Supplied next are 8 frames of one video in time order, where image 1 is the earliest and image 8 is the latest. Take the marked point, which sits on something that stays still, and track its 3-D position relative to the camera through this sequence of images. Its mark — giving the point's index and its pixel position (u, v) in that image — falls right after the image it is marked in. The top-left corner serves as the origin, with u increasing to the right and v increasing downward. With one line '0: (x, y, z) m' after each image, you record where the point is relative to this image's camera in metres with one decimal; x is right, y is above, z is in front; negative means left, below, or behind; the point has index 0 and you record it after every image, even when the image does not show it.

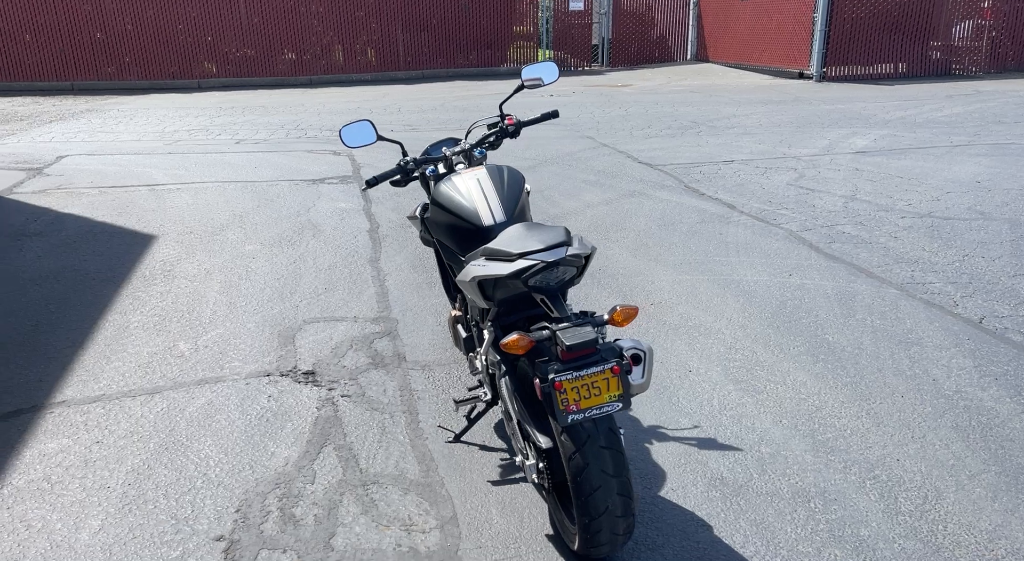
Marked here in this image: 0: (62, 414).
0: (-2.4, -0.7, +4.5) m
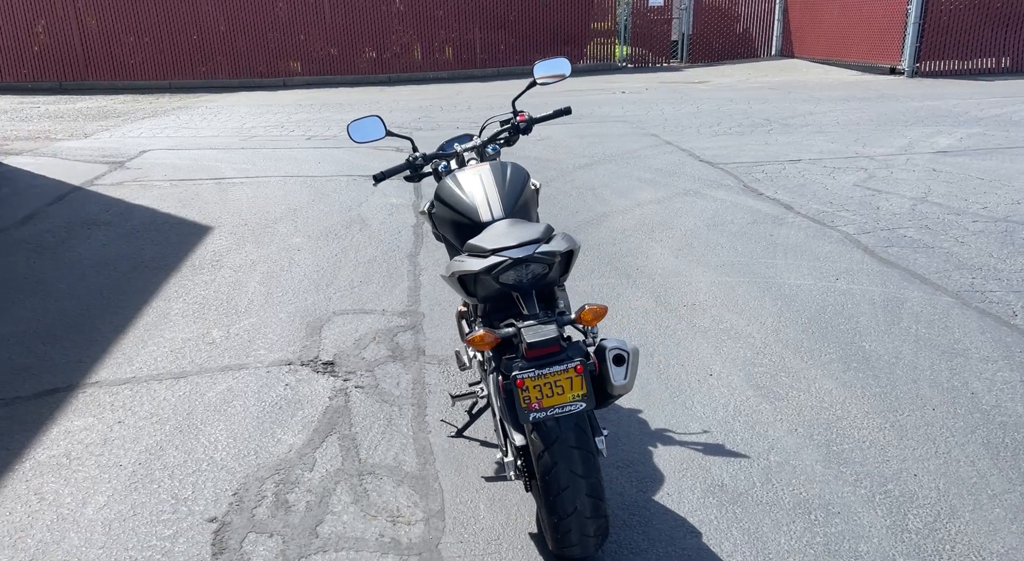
0: (-2.3, -0.6, +4.8) m
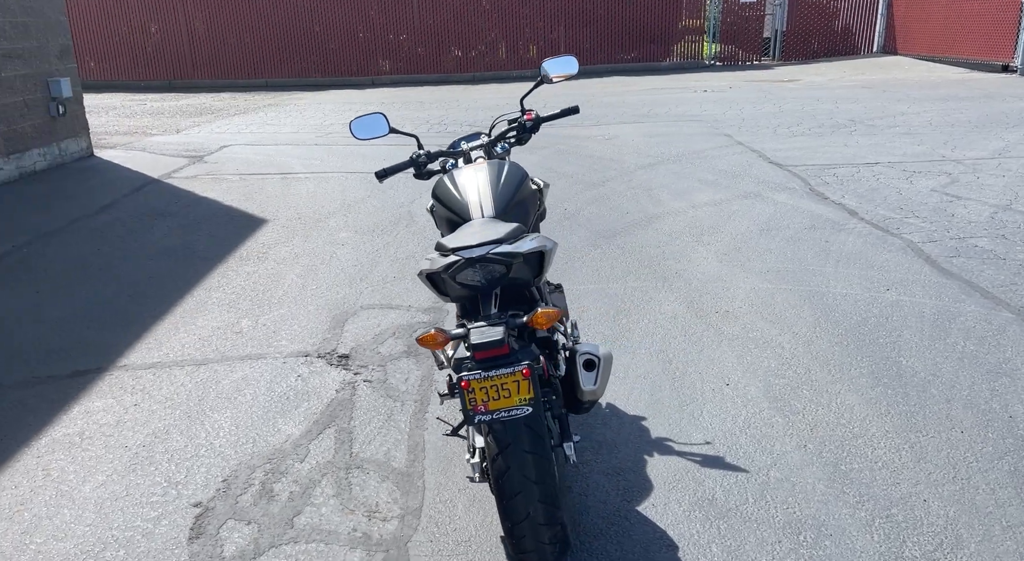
0: (-2.3, -0.6, +5.0) m
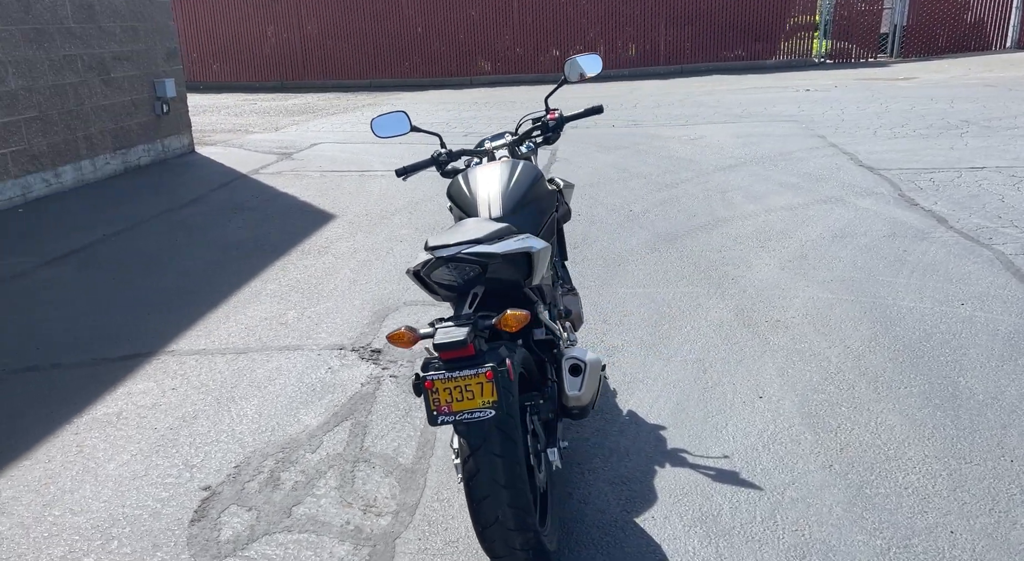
0: (-2.1, -0.5, +5.3) m
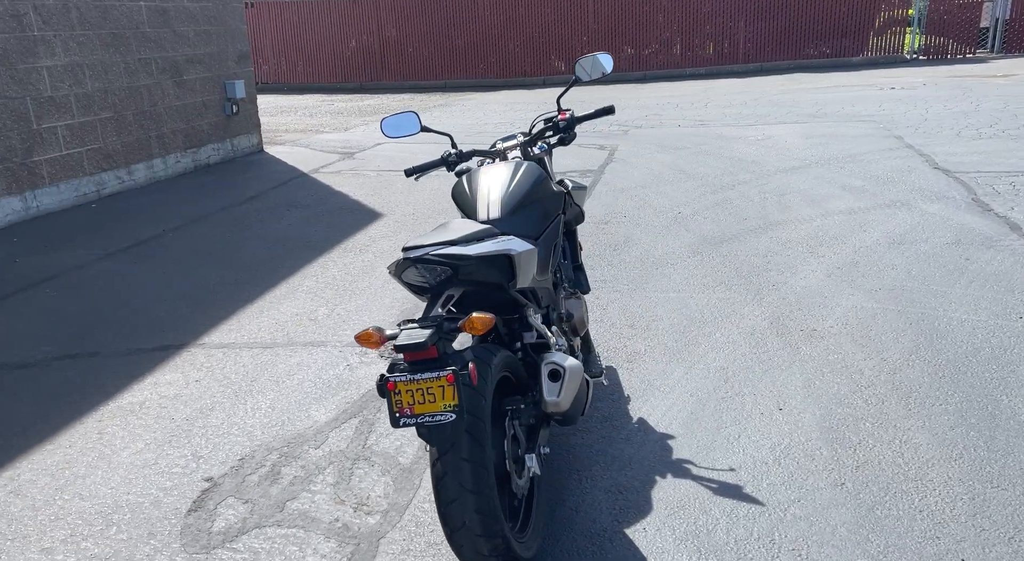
0: (-2.0, -0.5, +5.5) m
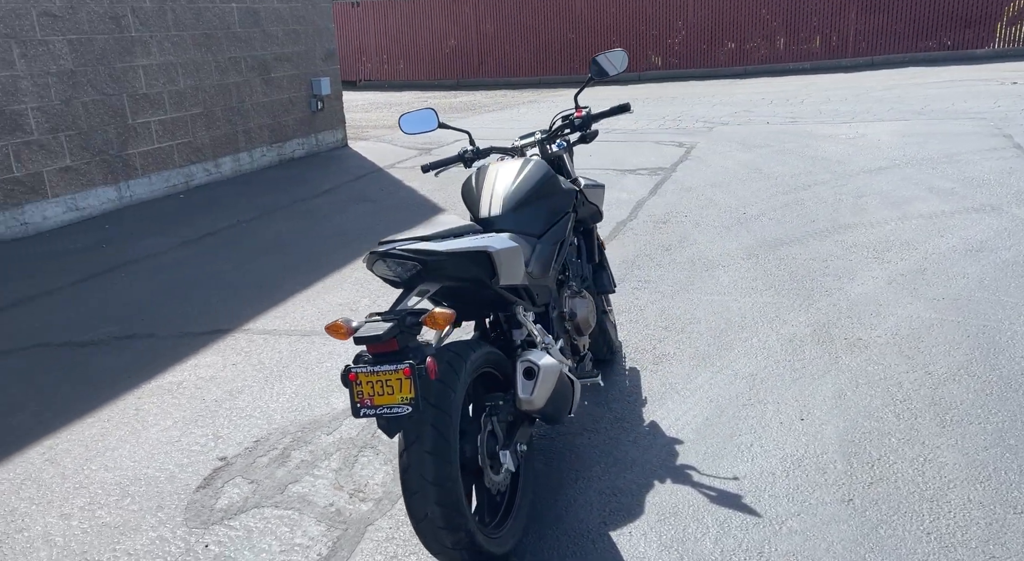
0: (-1.8, -0.4, +5.7) m
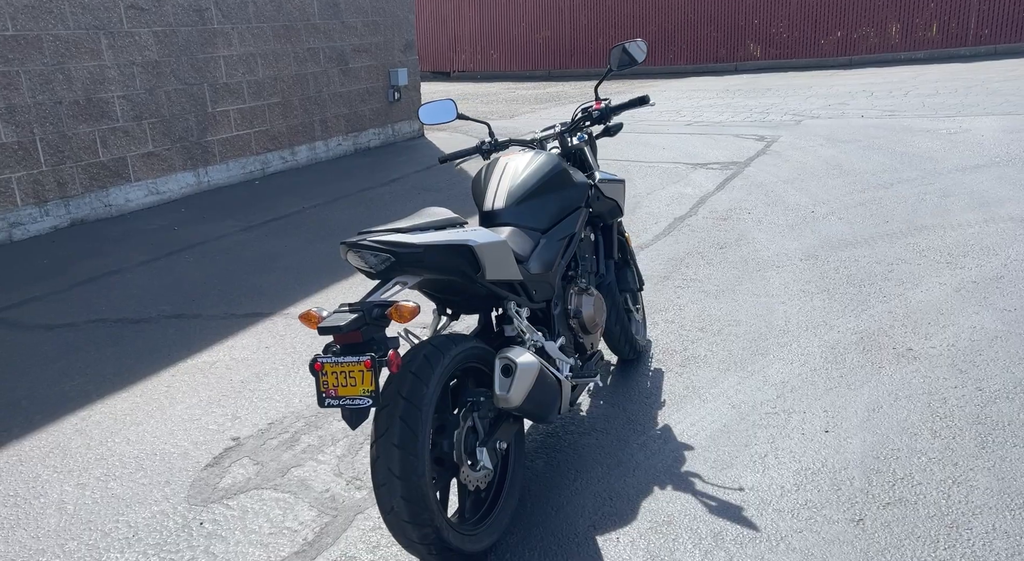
0: (-1.6, -0.3, +5.9) m
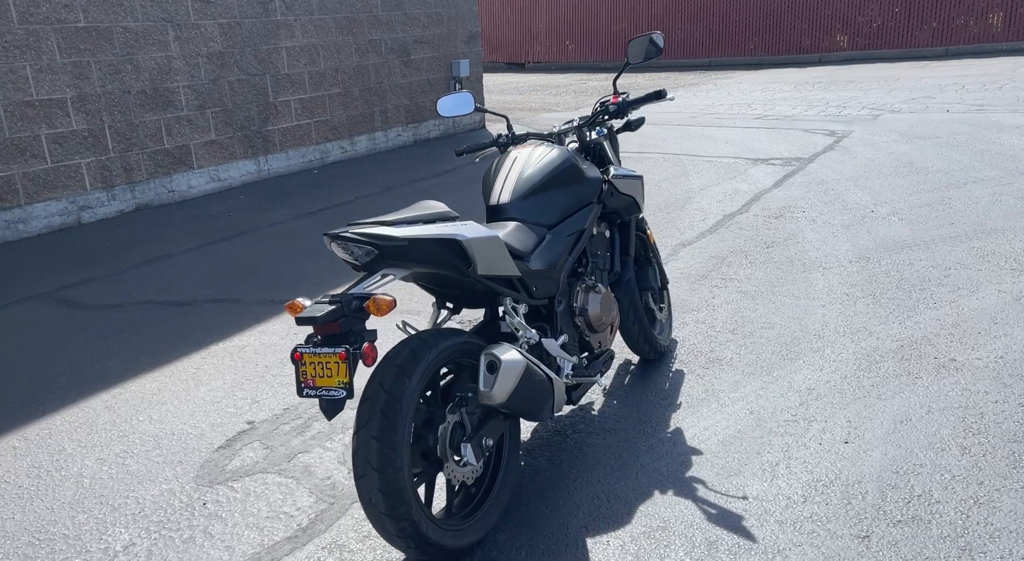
0: (-1.4, -0.2, +6.0) m
